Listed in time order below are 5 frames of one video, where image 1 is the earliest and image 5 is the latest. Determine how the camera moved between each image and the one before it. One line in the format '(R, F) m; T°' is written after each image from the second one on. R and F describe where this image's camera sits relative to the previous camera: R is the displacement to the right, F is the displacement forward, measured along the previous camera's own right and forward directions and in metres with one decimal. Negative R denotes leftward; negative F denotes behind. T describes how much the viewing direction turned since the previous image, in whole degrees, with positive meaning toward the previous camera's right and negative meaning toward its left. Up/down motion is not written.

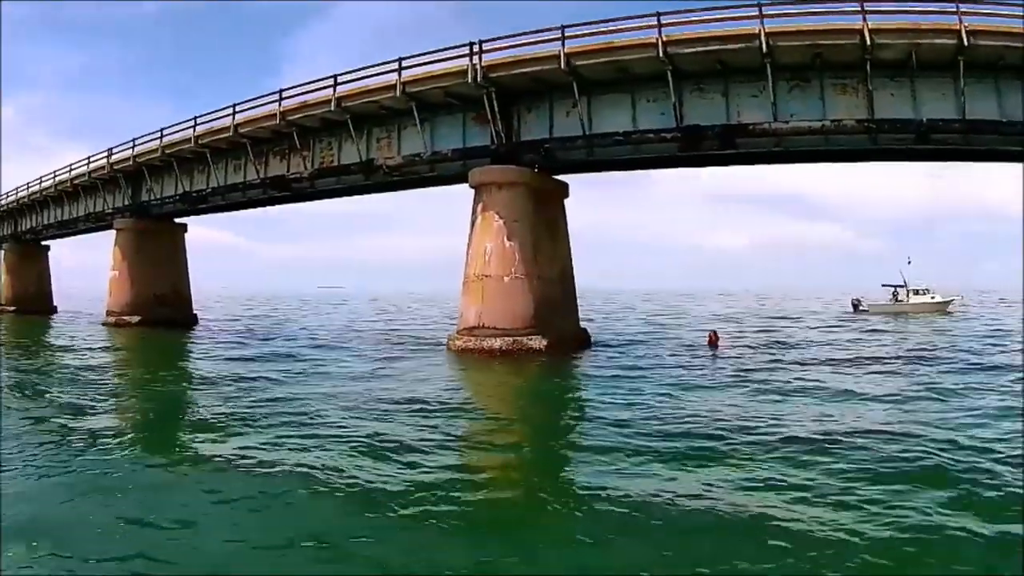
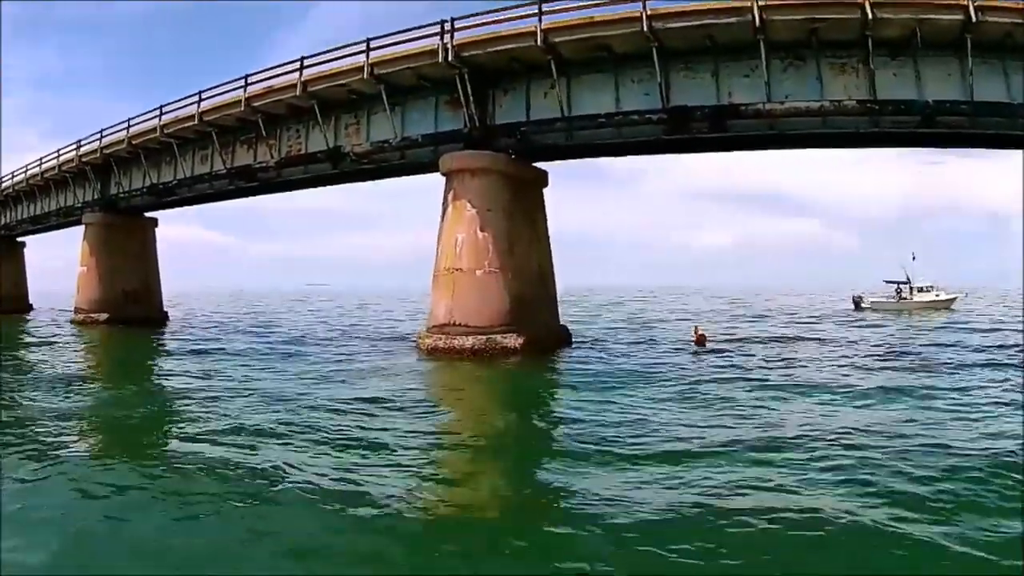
(+0.5, +1.4) m; +1°
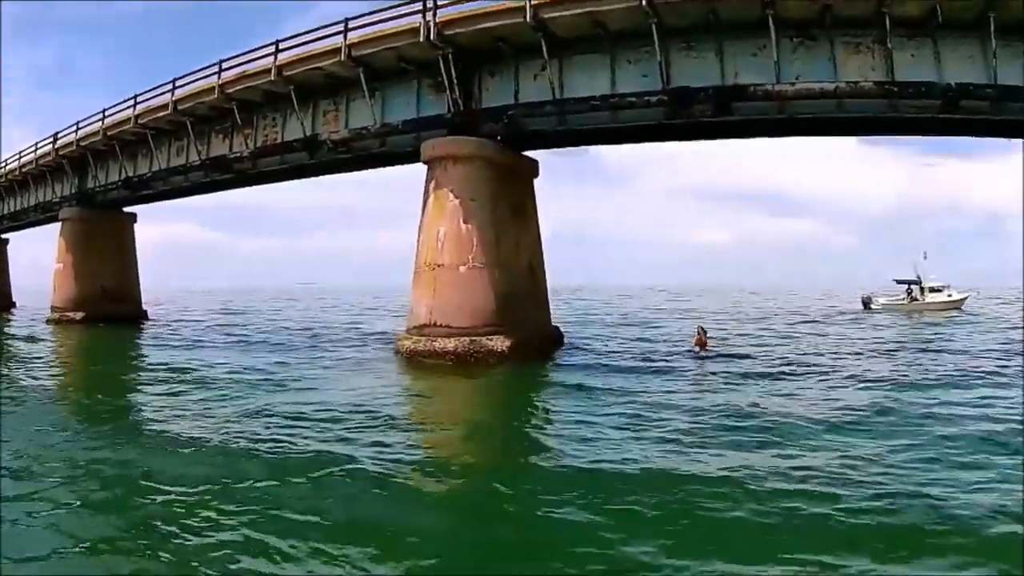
(+0.2, +1.4) m; 0°
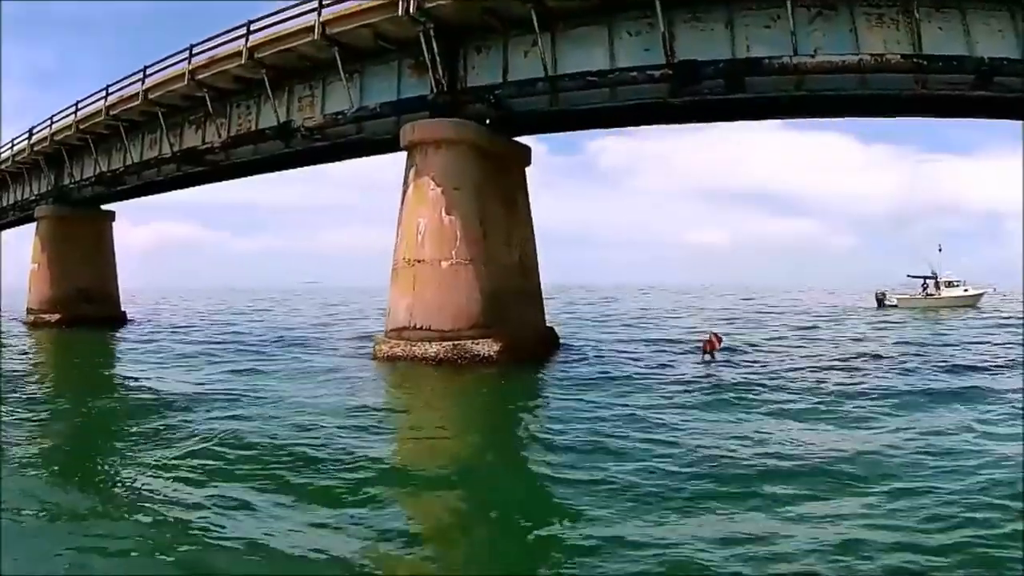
(+0.2, +1.5) m; 0°
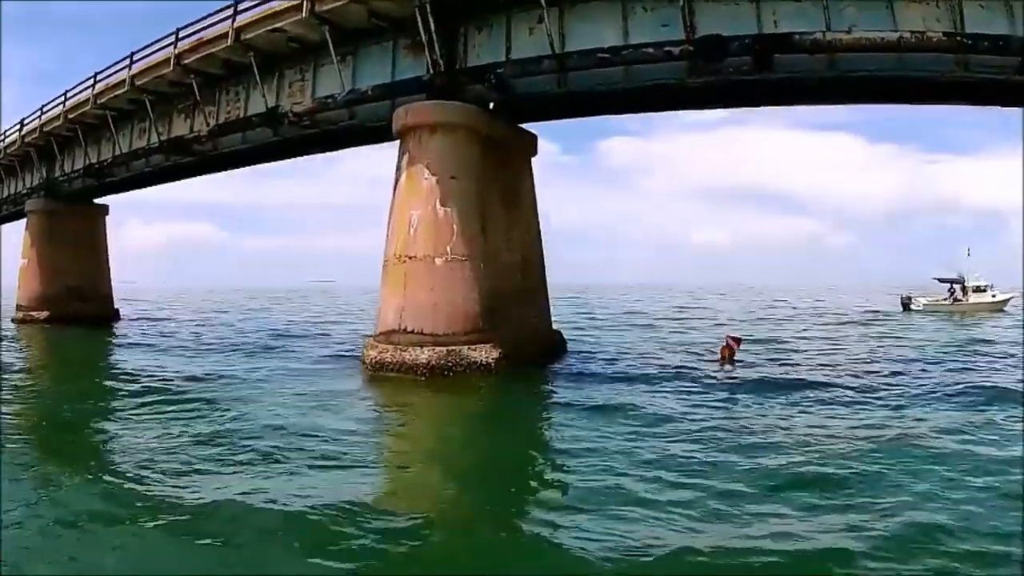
(+0.1, +1.2) m; 0°
